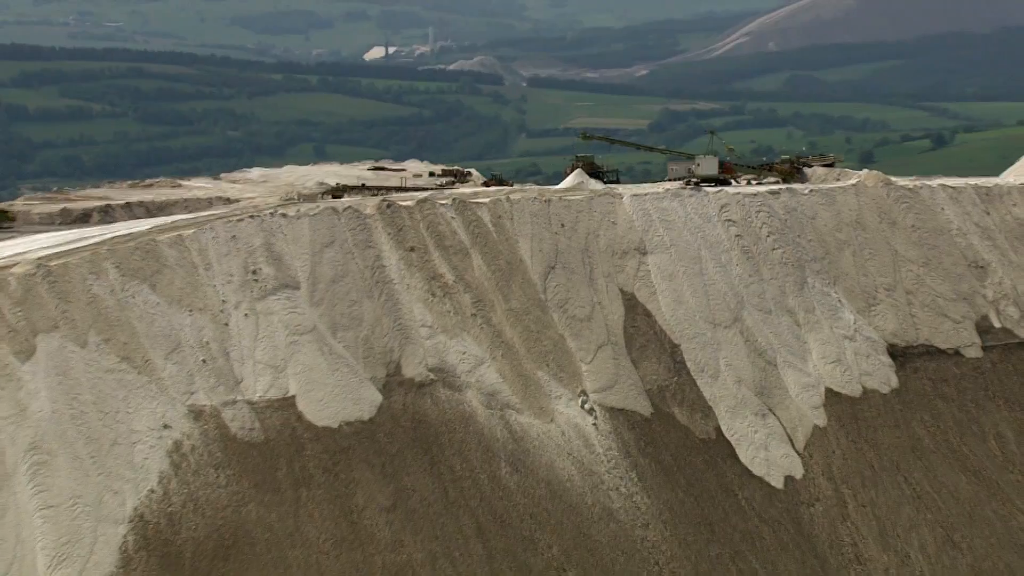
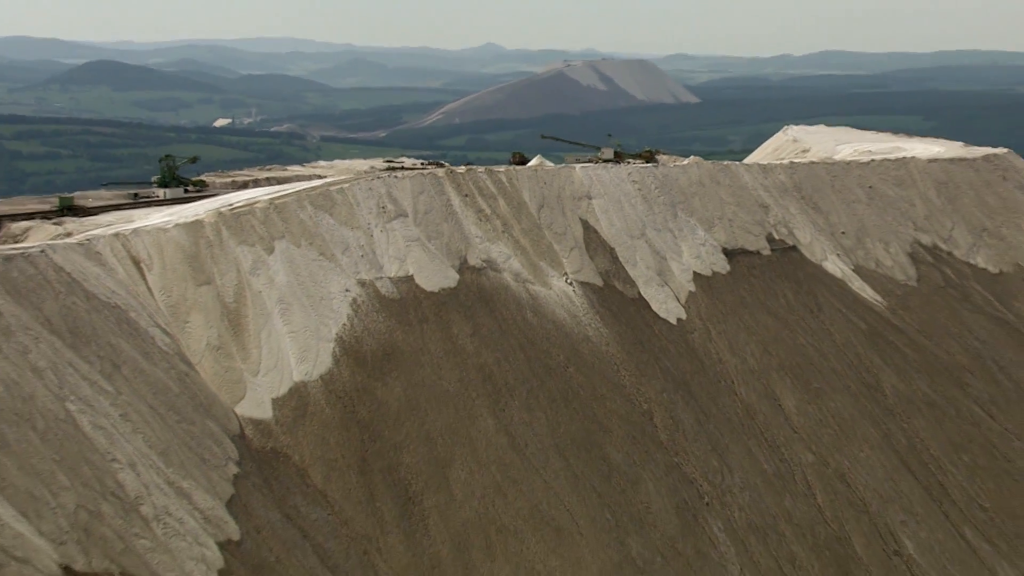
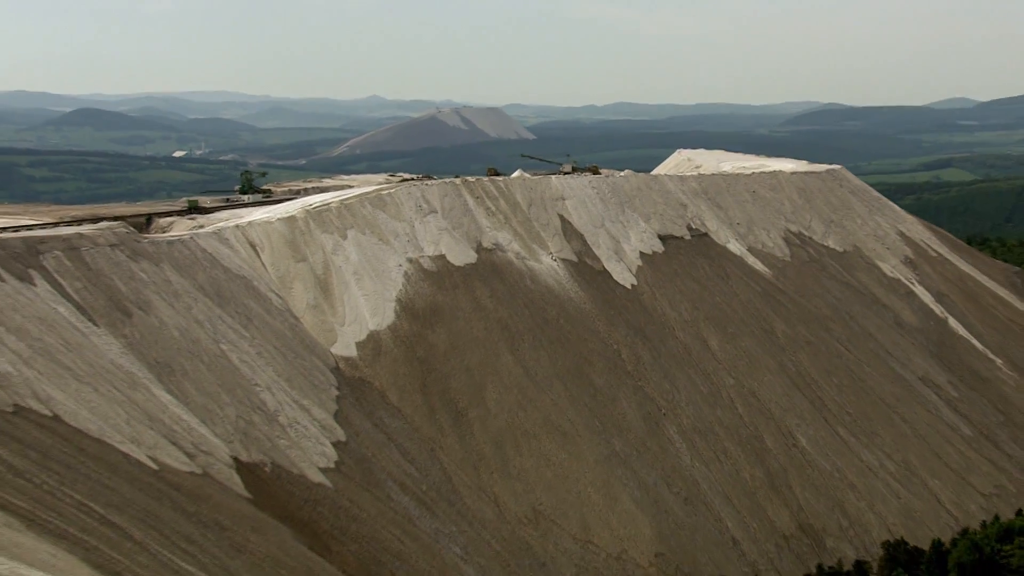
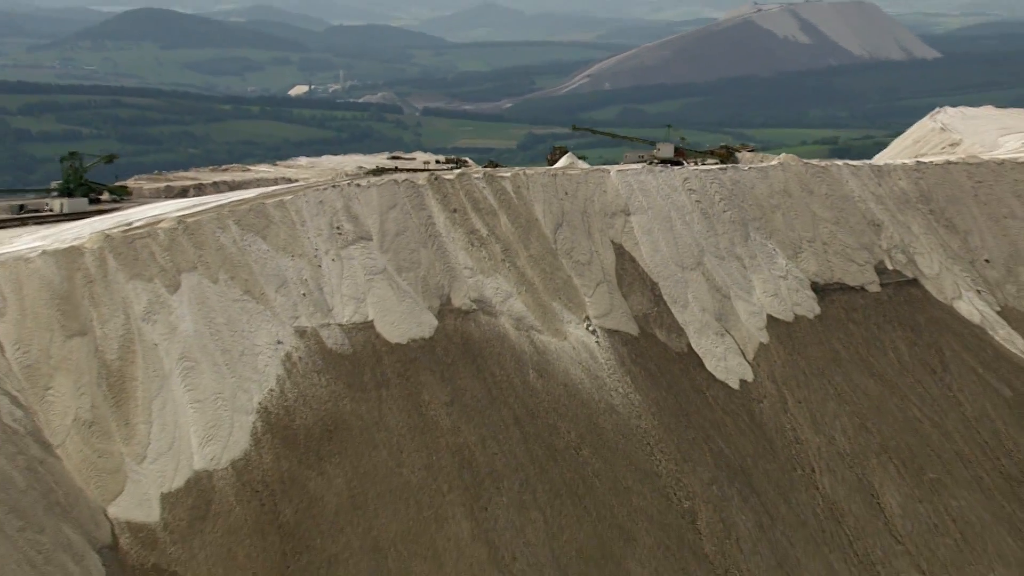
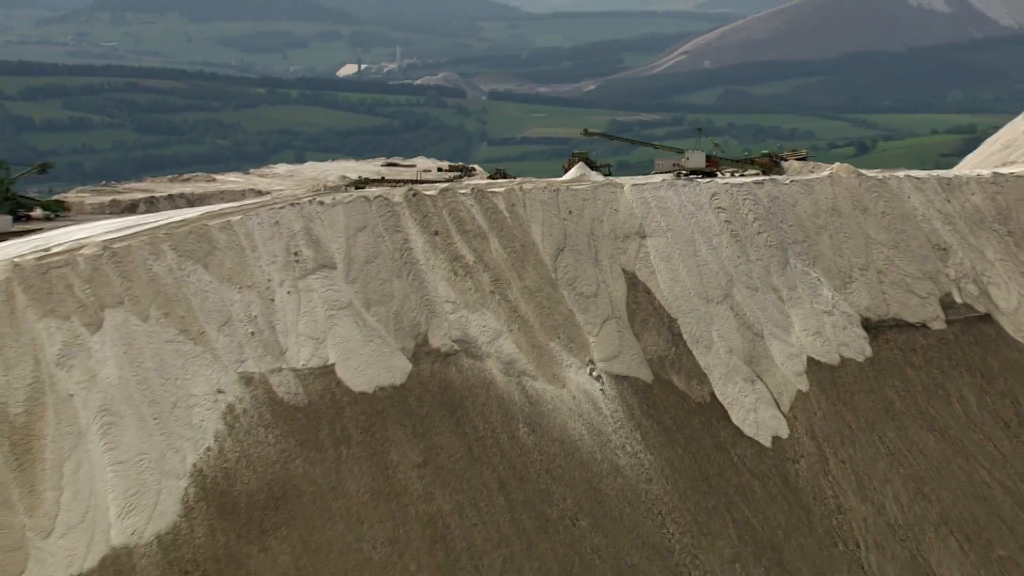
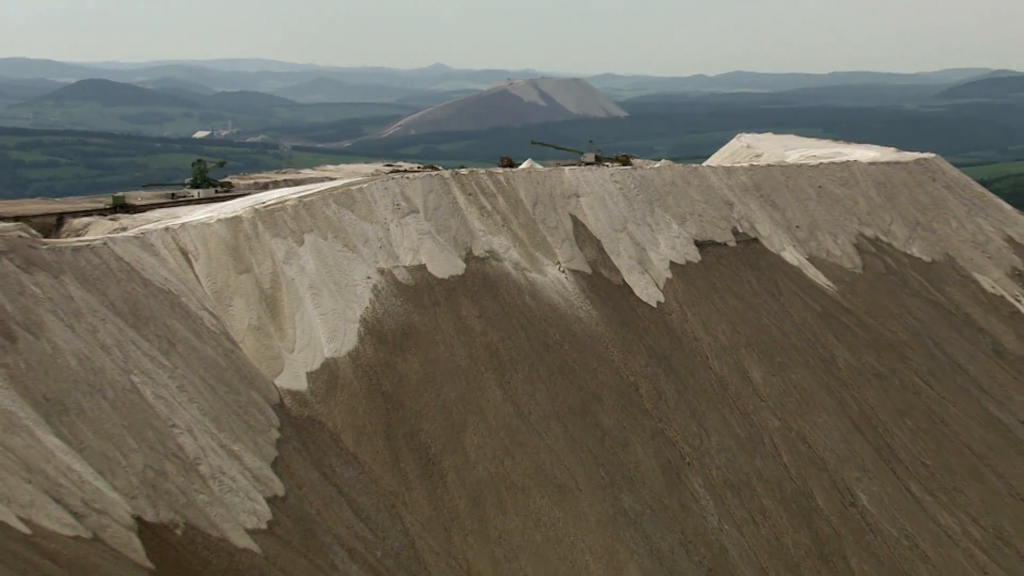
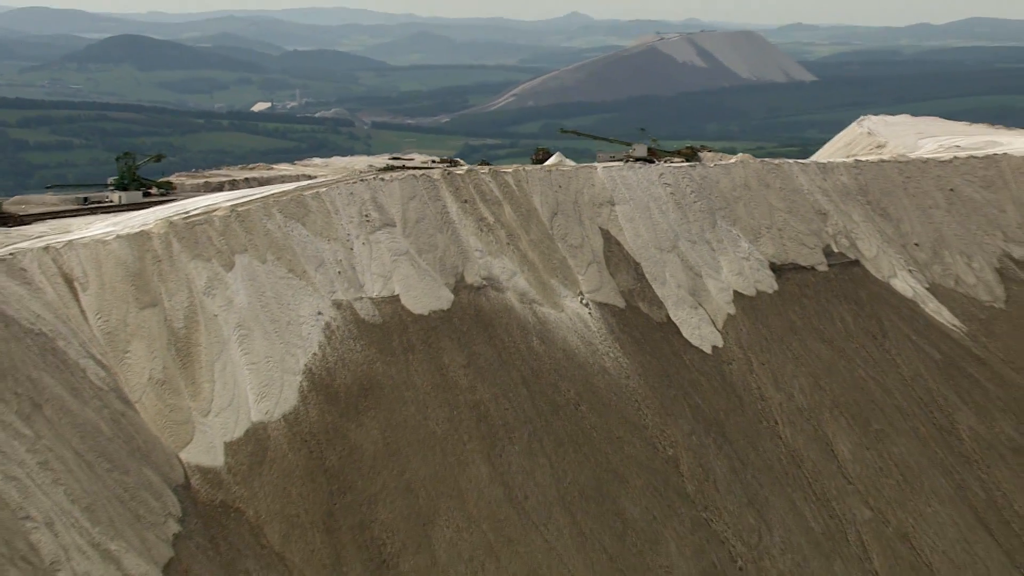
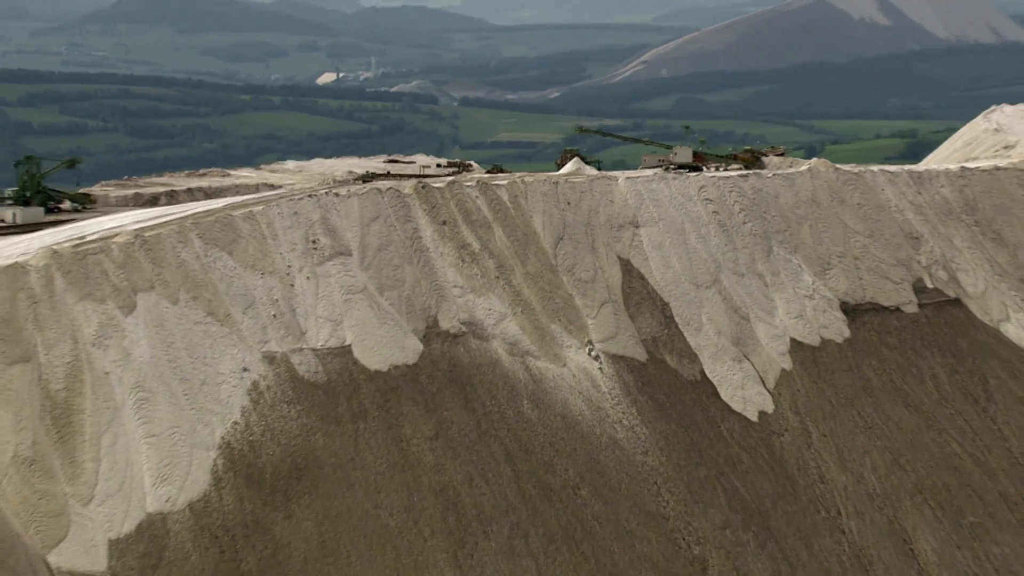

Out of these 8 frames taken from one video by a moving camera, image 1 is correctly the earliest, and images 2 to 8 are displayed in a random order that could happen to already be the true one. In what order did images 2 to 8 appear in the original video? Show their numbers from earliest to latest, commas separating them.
5, 8, 4, 7, 2, 6, 3
